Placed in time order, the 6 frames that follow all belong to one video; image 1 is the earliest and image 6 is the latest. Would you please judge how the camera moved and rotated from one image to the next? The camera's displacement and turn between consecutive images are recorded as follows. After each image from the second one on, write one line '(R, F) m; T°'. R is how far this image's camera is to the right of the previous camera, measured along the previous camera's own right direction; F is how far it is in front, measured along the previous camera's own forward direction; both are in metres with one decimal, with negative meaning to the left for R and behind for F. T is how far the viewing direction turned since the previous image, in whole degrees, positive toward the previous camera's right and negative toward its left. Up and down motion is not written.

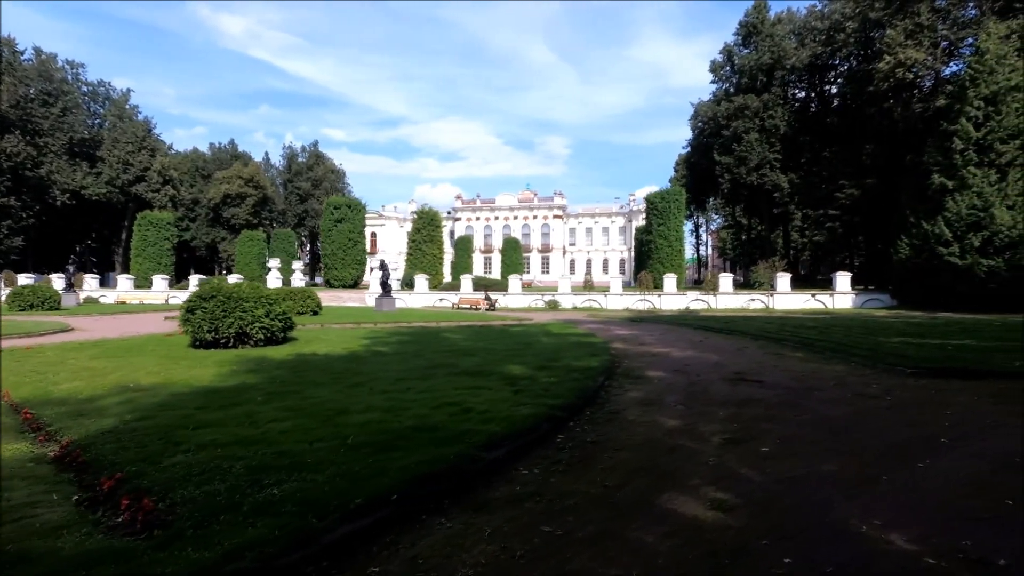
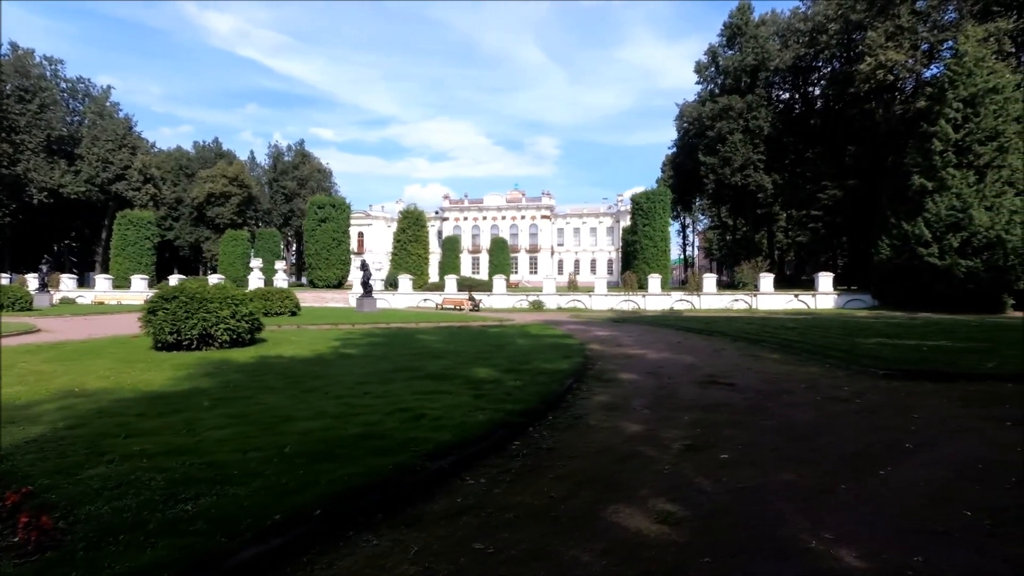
(+0.4, +0.2) m; +1°
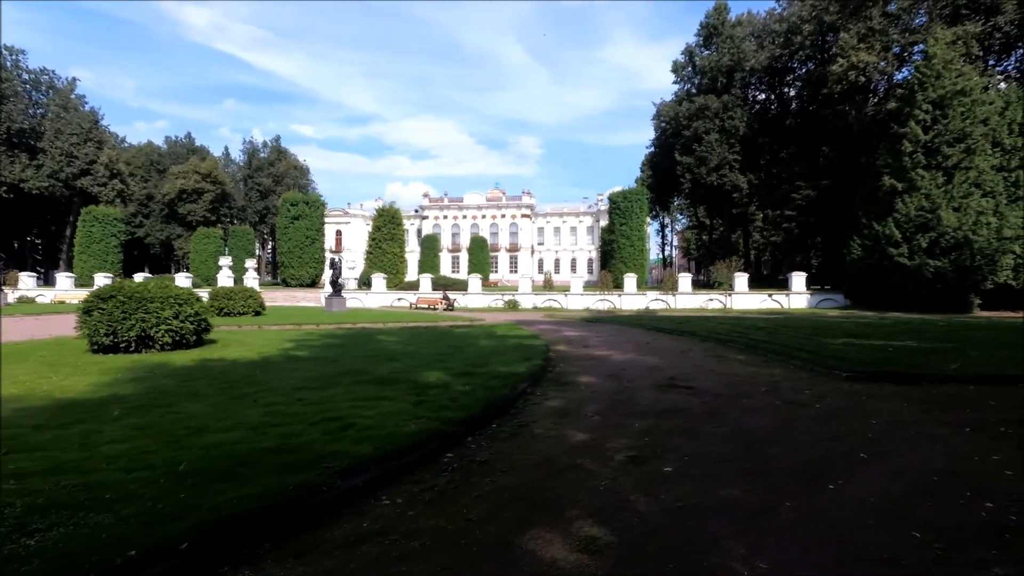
(+0.5, +0.4) m; +2°
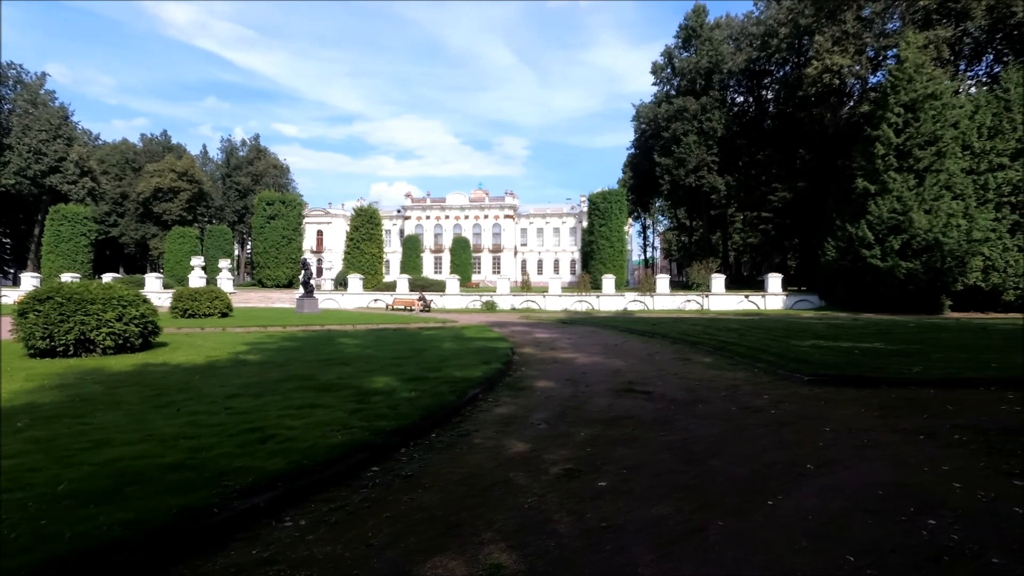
(+0.5, +0.3) m; +2°
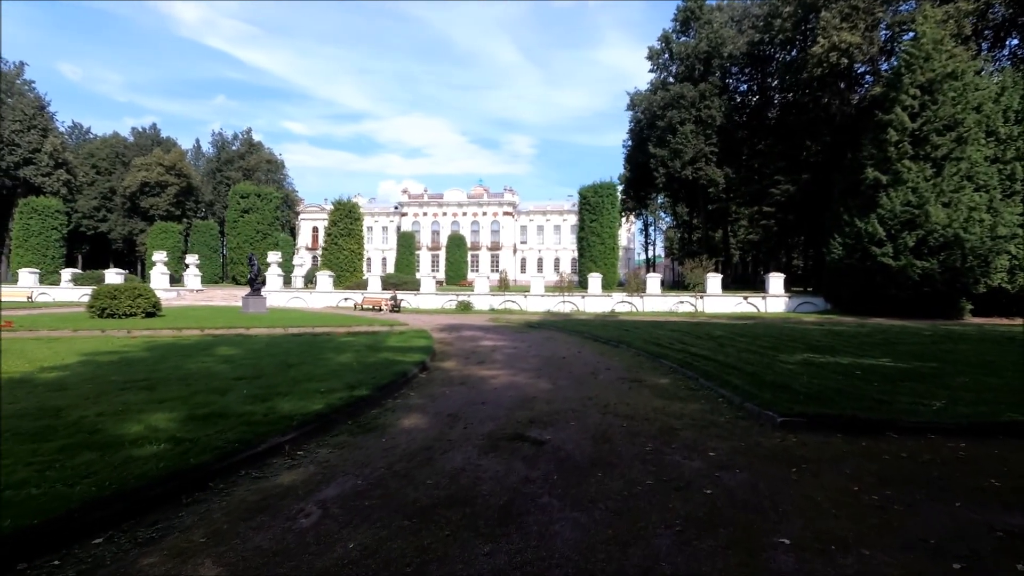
(+1.9, +2.7) m; -1°
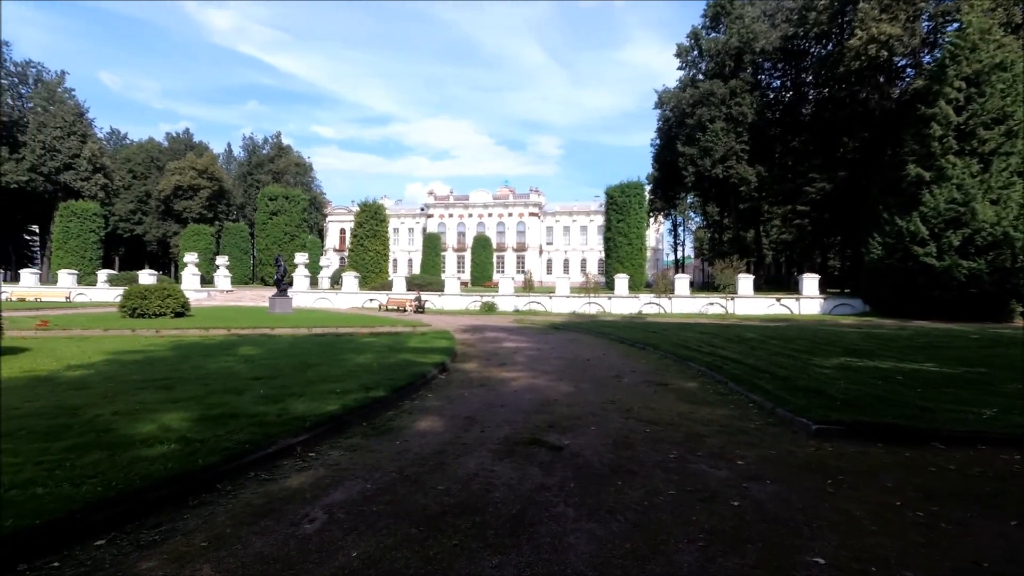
(+0.1, +0.2) m; -3°
